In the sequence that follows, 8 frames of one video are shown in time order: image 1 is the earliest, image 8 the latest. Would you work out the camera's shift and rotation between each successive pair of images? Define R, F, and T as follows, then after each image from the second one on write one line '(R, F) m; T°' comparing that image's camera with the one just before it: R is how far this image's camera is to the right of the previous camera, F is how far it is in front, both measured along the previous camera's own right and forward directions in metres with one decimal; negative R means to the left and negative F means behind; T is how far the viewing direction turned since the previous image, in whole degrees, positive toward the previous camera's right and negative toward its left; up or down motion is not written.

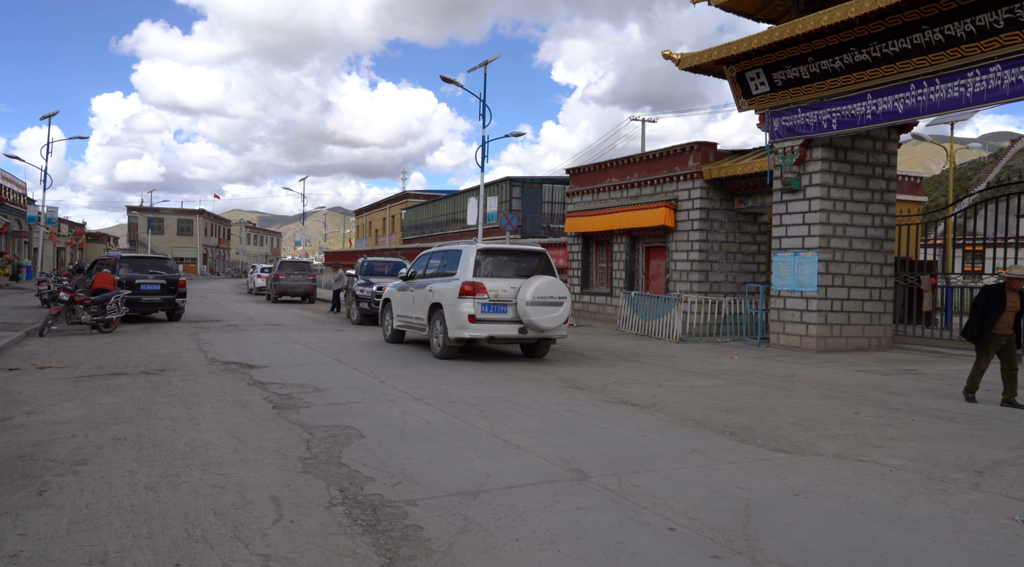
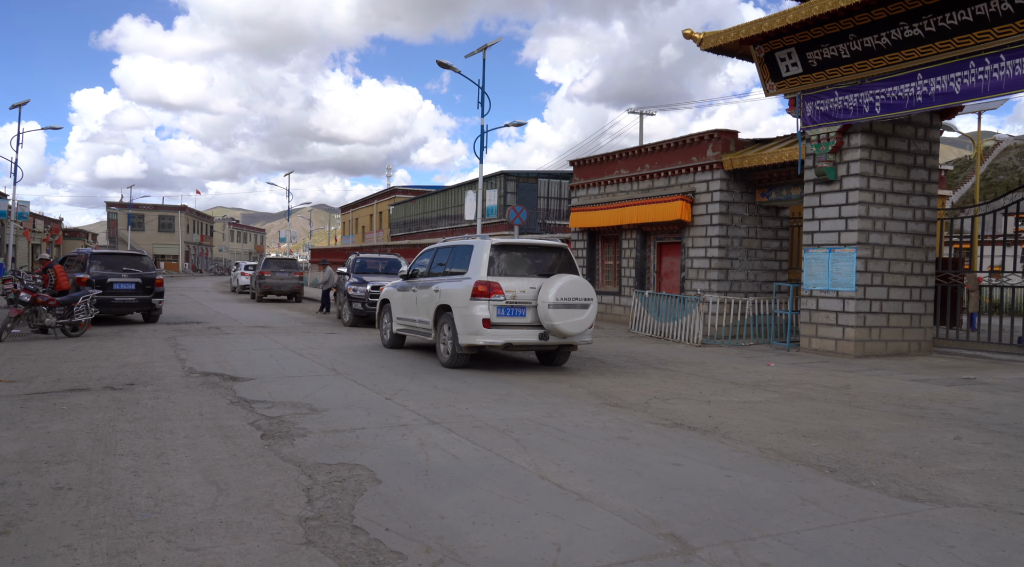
(-0.5, +1.4) m; +1°
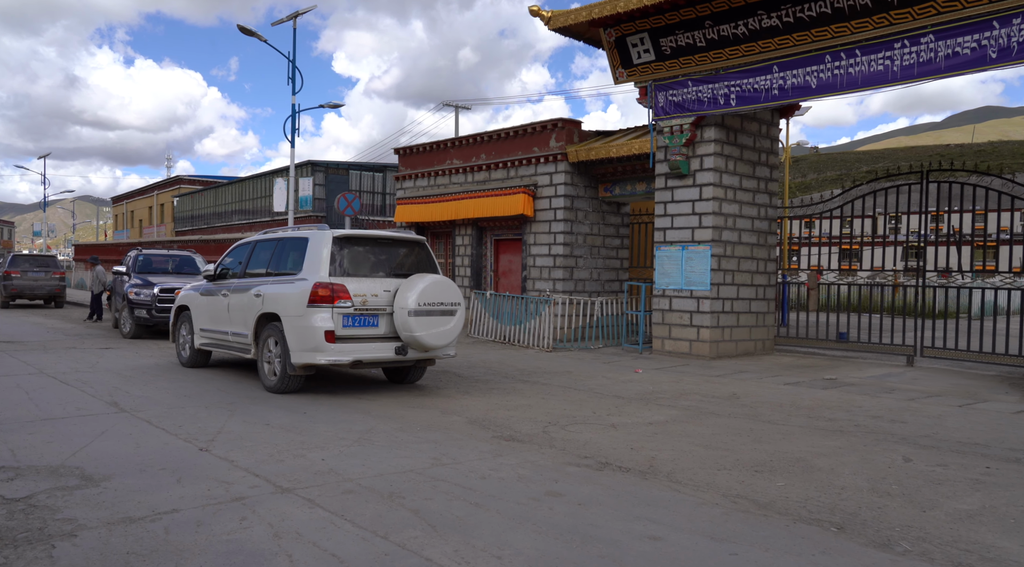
(-0.6, +1.9) m; +15°
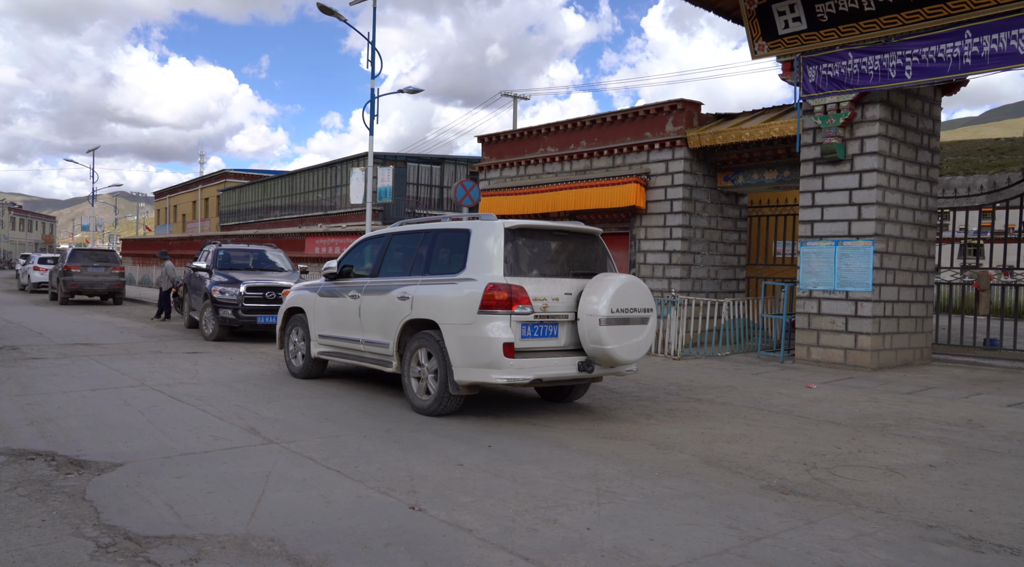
(-1.7, +1.5) m; -2°
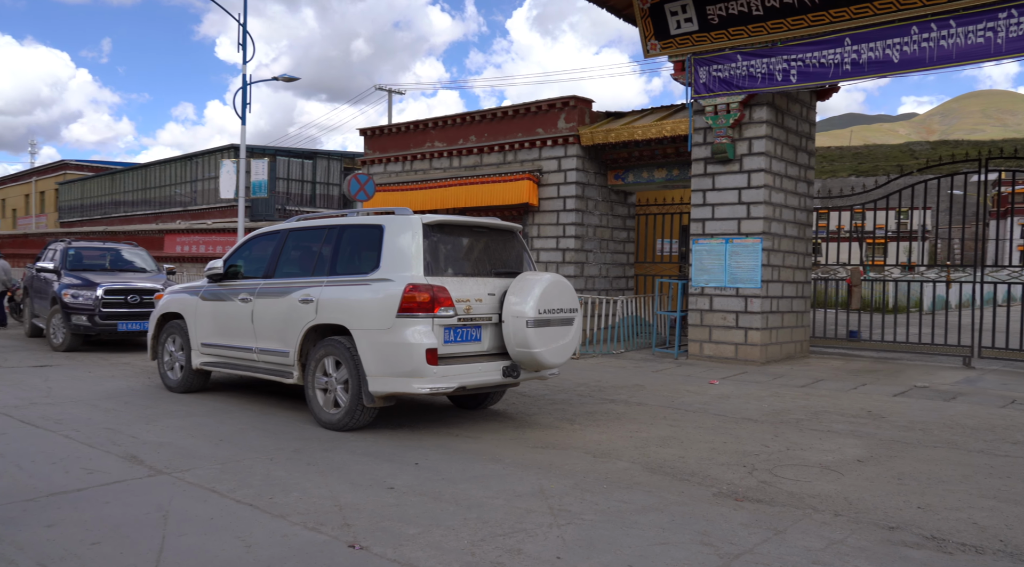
(-0.4, +0.5) m; +10°
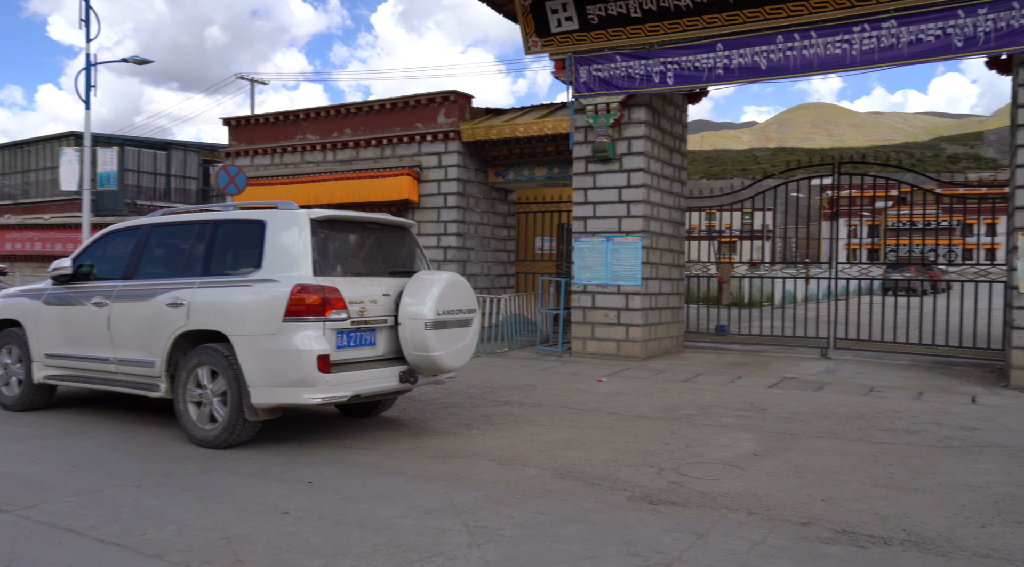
(-0.2, +0.3) m; +10°
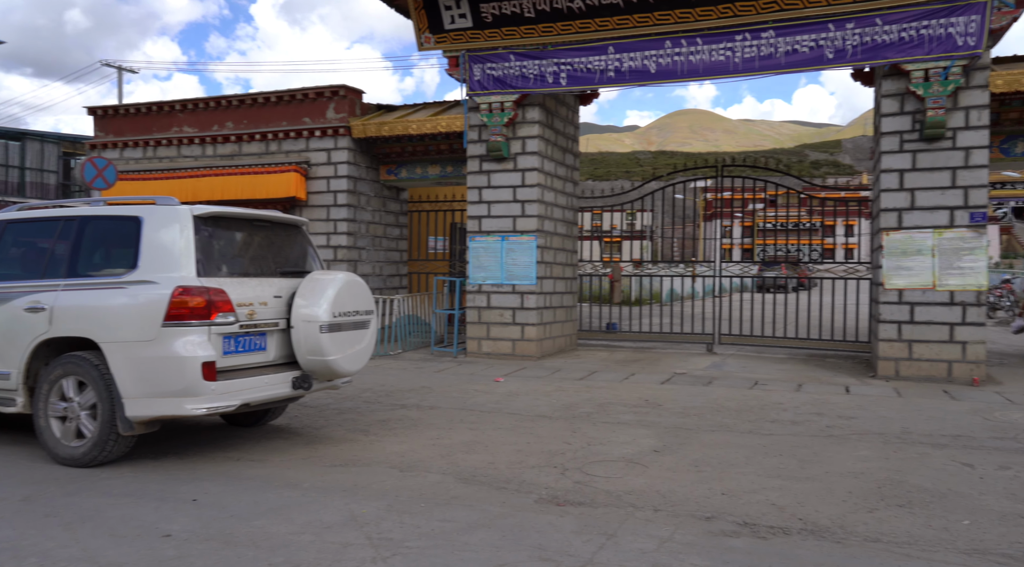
(-0.1, +0.1) m; +8°
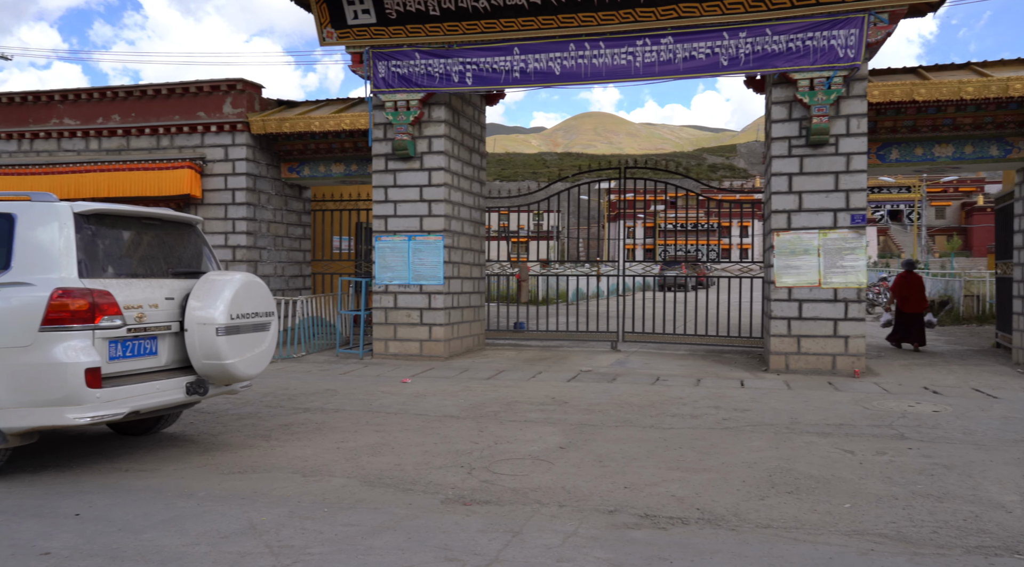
(0.0, 0.0) m; +7°
